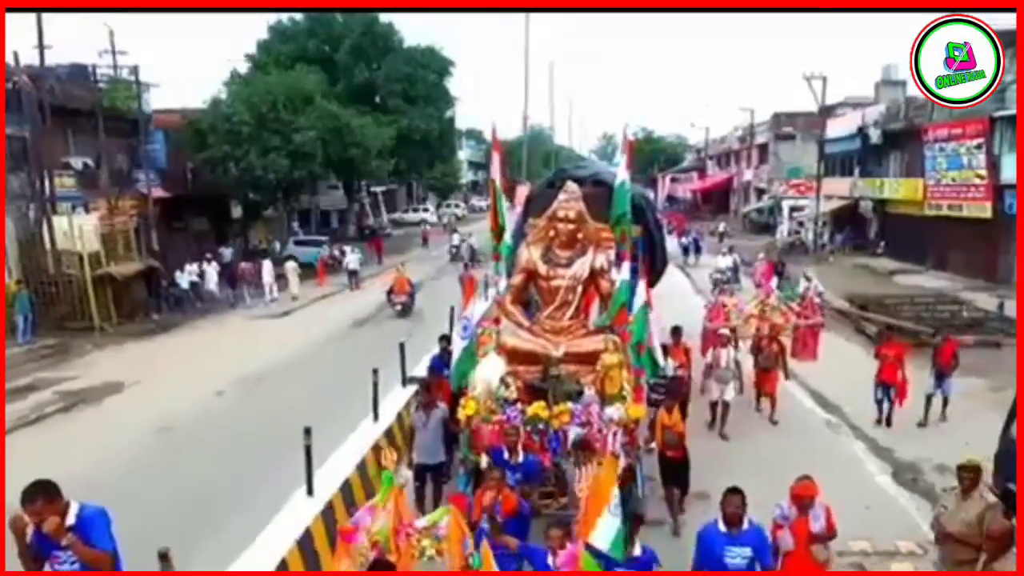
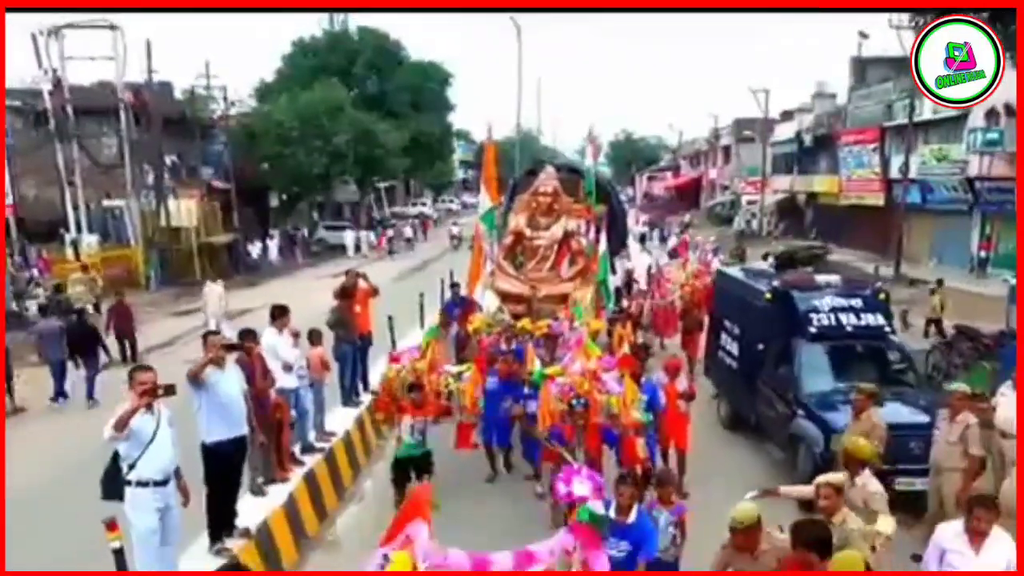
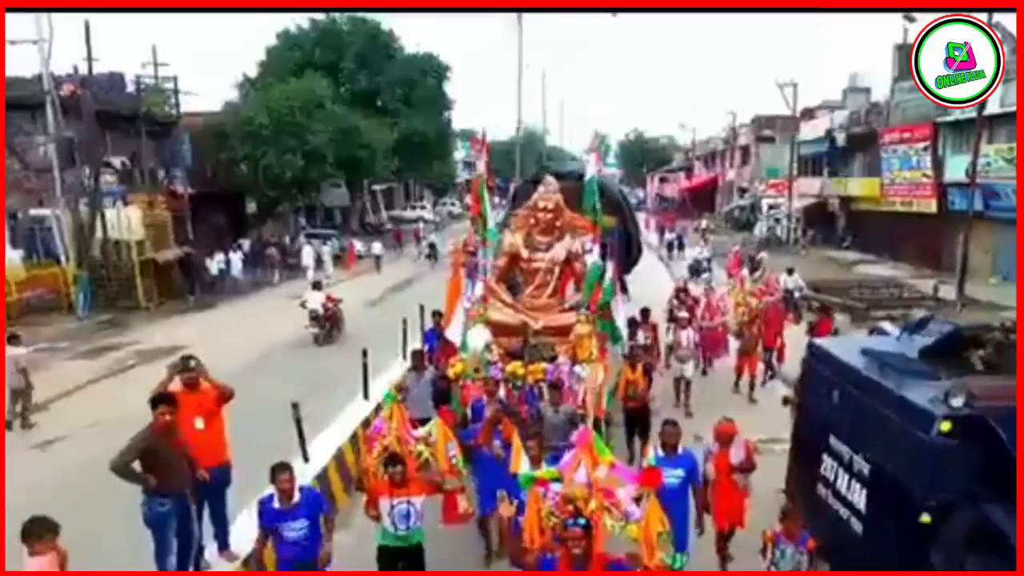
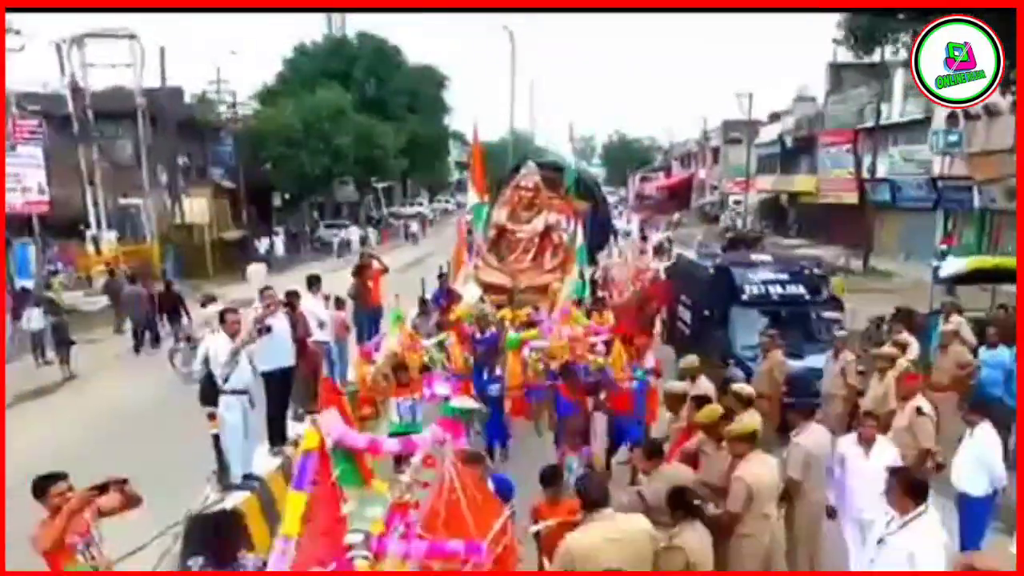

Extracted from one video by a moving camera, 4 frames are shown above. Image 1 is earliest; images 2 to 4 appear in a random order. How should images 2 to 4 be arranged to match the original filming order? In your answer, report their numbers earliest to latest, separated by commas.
3, 2, 4
